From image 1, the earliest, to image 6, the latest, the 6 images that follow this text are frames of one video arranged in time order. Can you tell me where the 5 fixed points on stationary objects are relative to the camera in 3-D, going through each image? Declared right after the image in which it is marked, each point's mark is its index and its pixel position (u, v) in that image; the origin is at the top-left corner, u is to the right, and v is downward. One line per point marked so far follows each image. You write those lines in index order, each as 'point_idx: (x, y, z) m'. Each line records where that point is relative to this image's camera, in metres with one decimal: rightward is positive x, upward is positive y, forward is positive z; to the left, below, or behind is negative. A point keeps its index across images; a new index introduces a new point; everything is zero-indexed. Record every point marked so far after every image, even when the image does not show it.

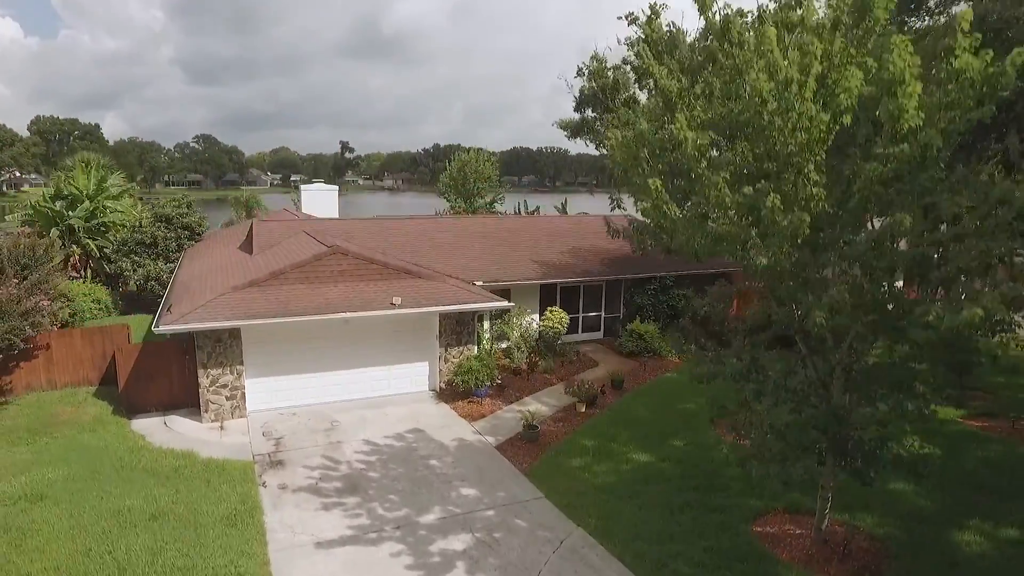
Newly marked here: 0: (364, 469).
0: (-2.6, -3.2, +10.9) m
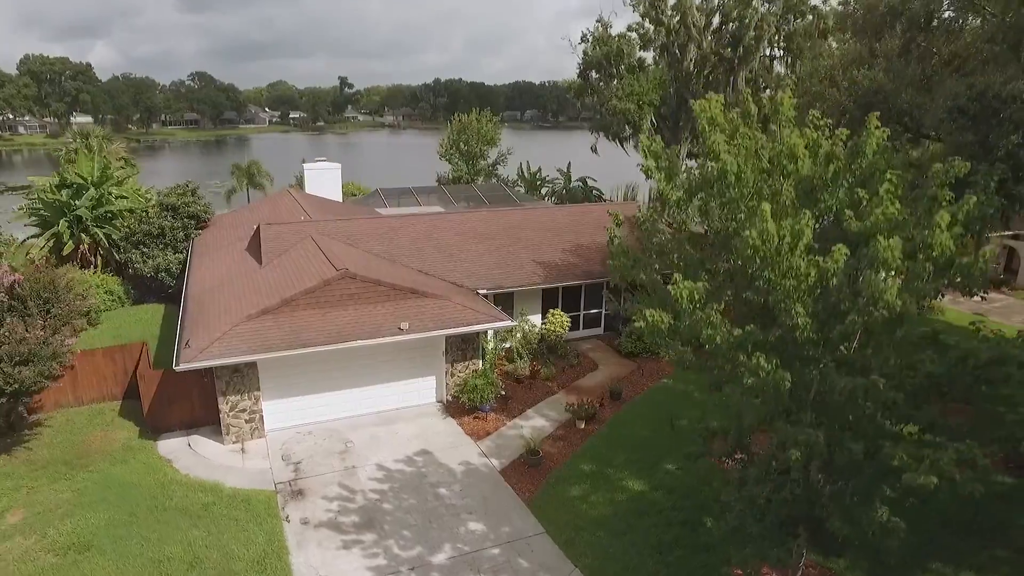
0: (-2.5, -4.0, +11.8) m
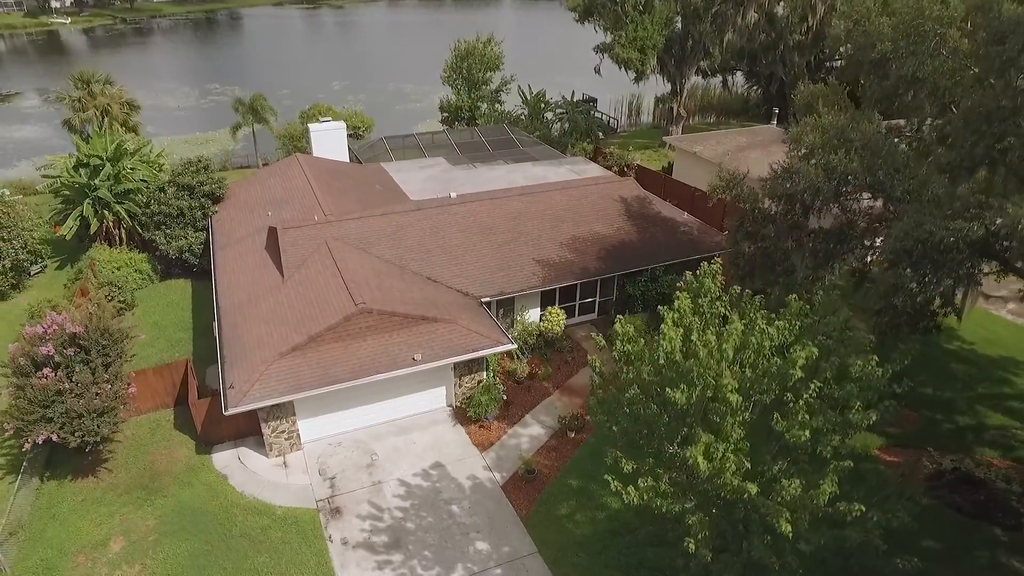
0: (-2.5, -5.3, +14.4) m
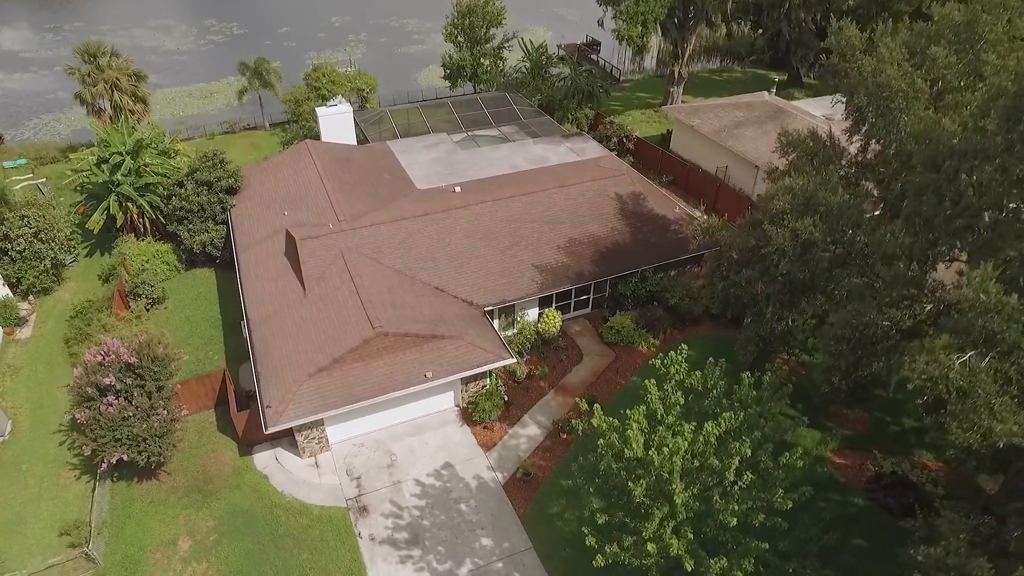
0: (-2.5, -6.2, +17.1) m
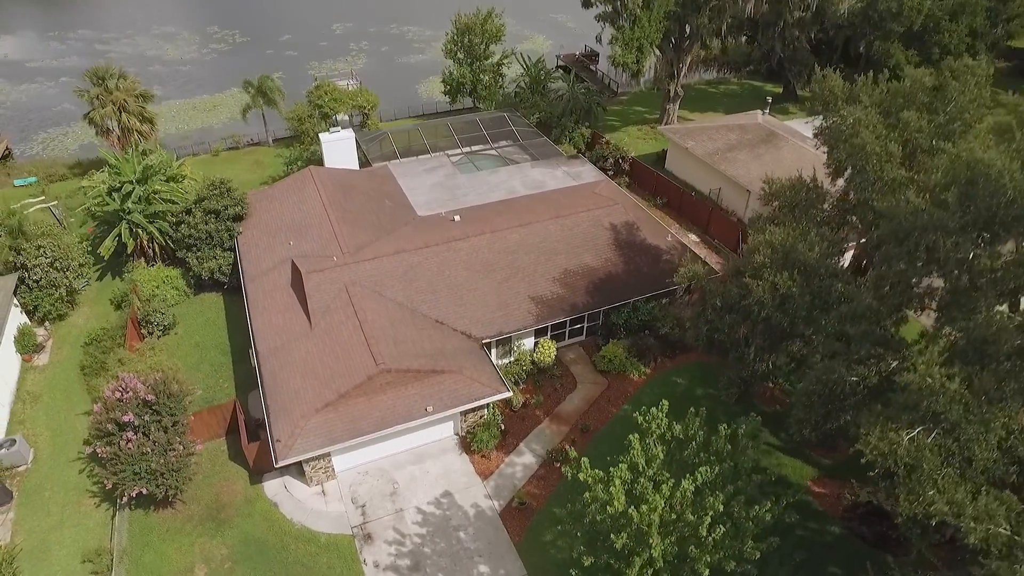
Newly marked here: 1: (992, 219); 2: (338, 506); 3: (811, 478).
0: (-2.7, -7.4, +18.2) m
1: (+8.6, +1.2, +11.3) m
2: (-5.3, -6.6, +19.1) m
3: (+9.3, -6.0, +19.7) m
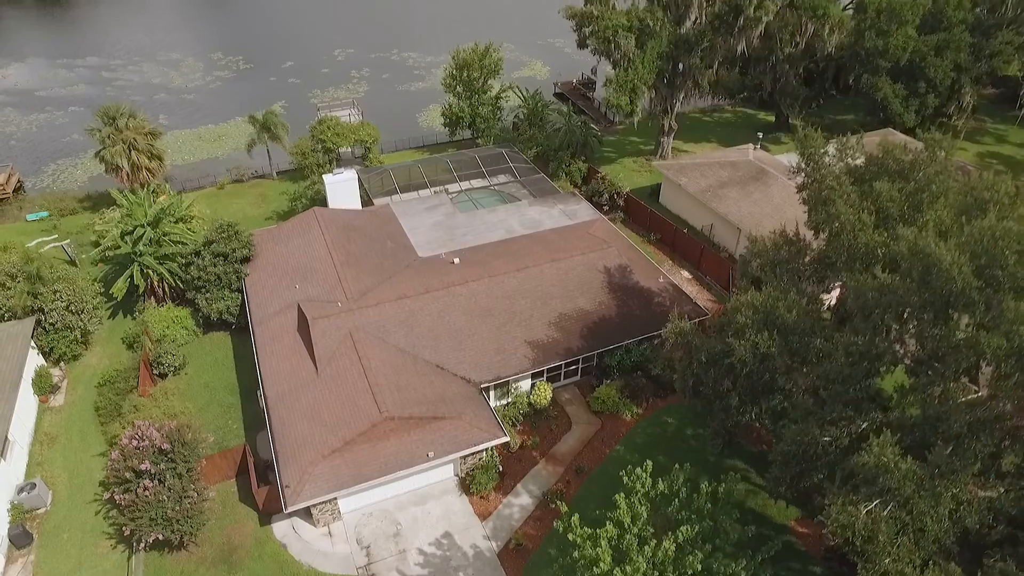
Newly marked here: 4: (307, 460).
0: (-2.7, -9.0, +19.1) m
1: (+8.5, -0.3, +12.3) m
2: (-5.4, -8.3, +20.0) m
3: (+9.3, -7.6, +20.6) m
4: (-6.4, -5.4, +19.7) m
